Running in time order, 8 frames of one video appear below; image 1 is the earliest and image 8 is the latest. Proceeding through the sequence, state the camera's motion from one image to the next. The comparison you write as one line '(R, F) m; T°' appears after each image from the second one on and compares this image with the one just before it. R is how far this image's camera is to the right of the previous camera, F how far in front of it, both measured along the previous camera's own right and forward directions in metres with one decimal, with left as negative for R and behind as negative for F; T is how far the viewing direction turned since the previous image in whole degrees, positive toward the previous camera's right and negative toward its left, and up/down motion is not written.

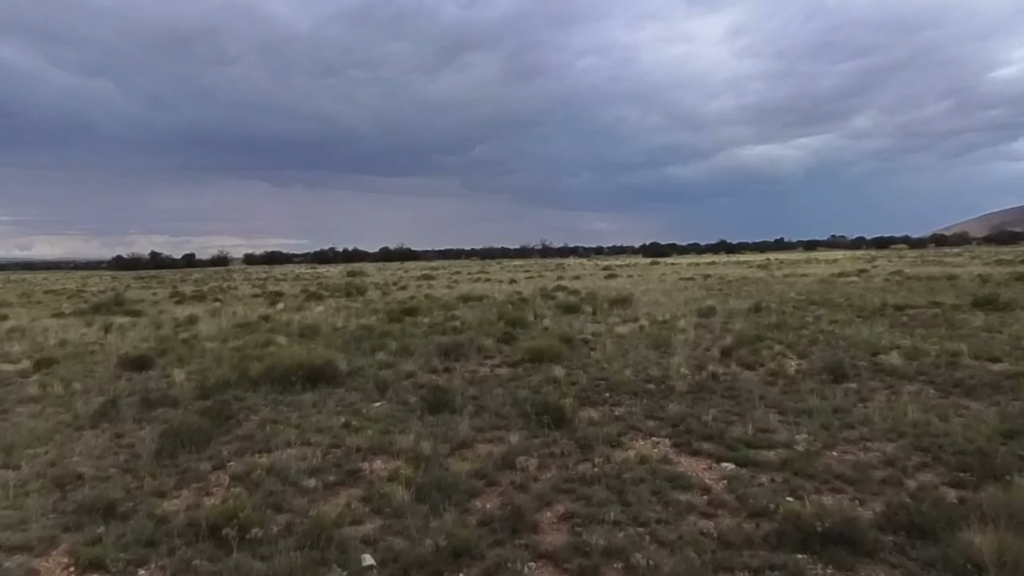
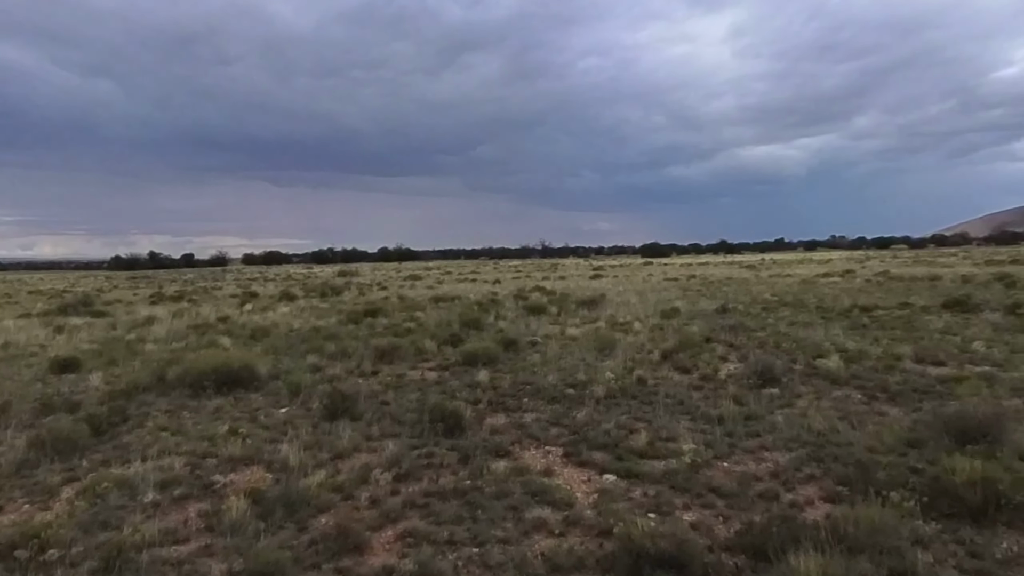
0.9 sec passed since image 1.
(+2.0, +0.4) m; 0°
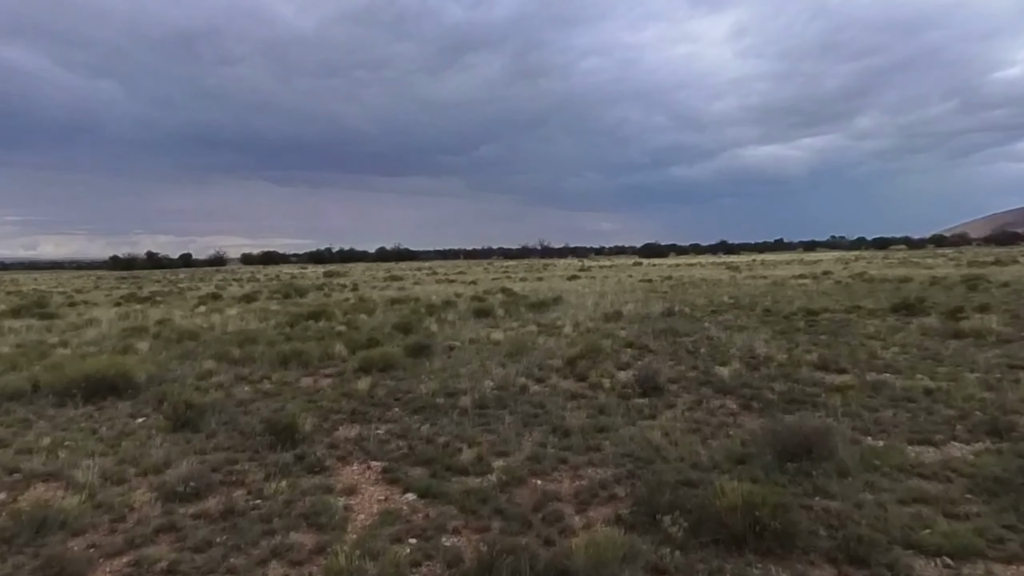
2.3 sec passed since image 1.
(+3.0, +0.4) m; 0°
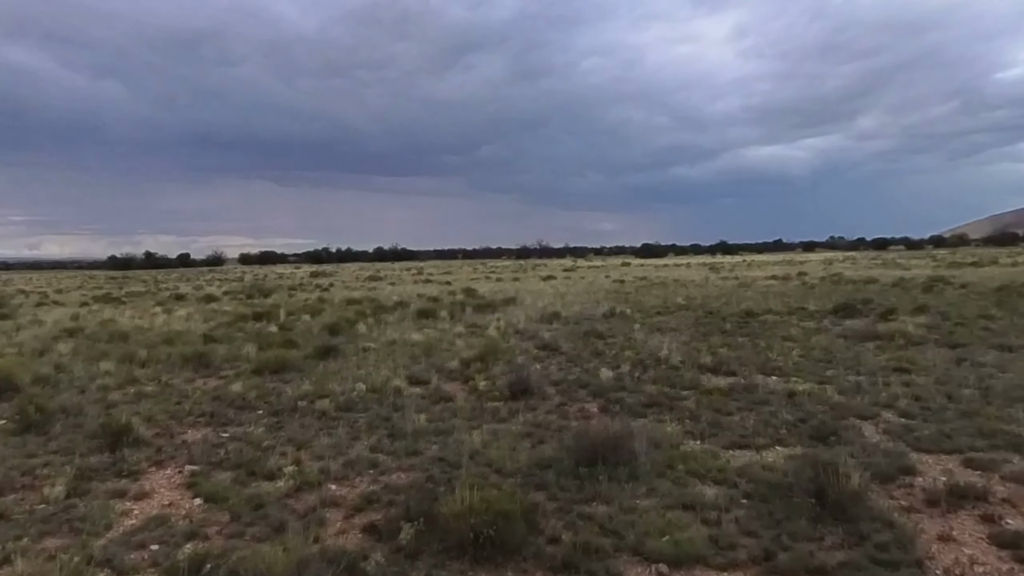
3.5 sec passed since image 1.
(+3.1, +0.1) m; 0°
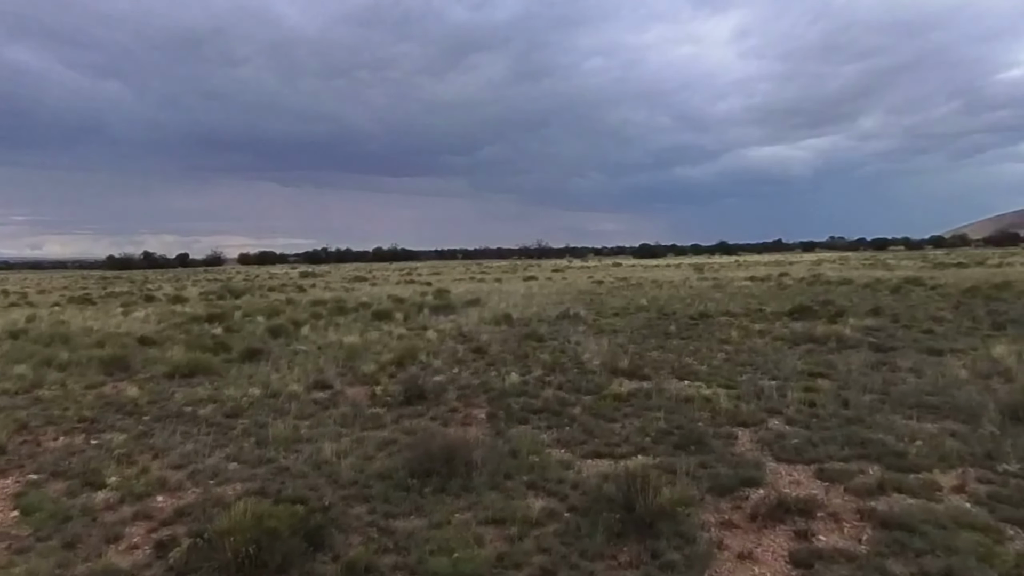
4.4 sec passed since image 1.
(+2.4, +0.3) m; 0°
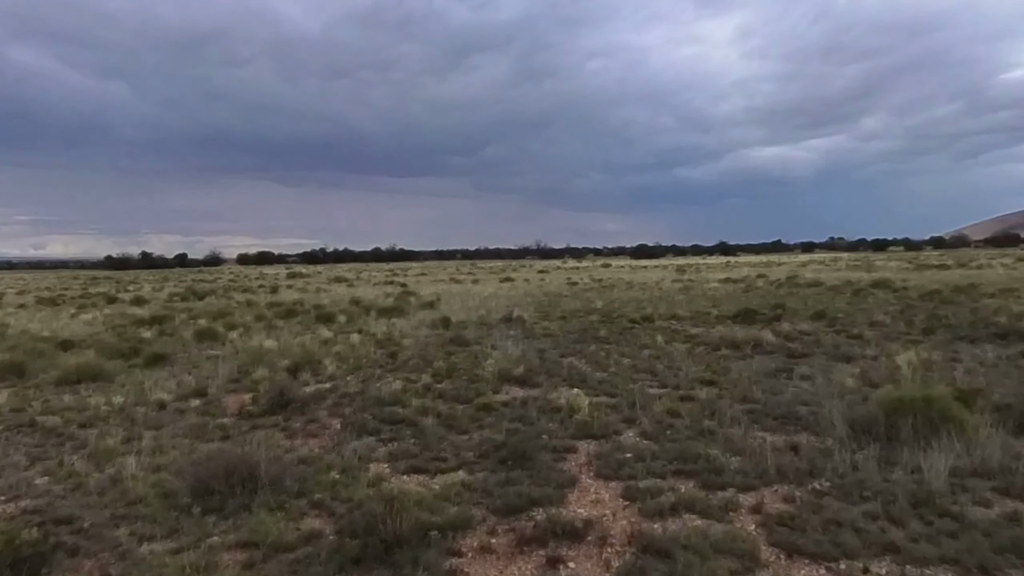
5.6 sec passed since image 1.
(+2.9, +0.3) m; 0°
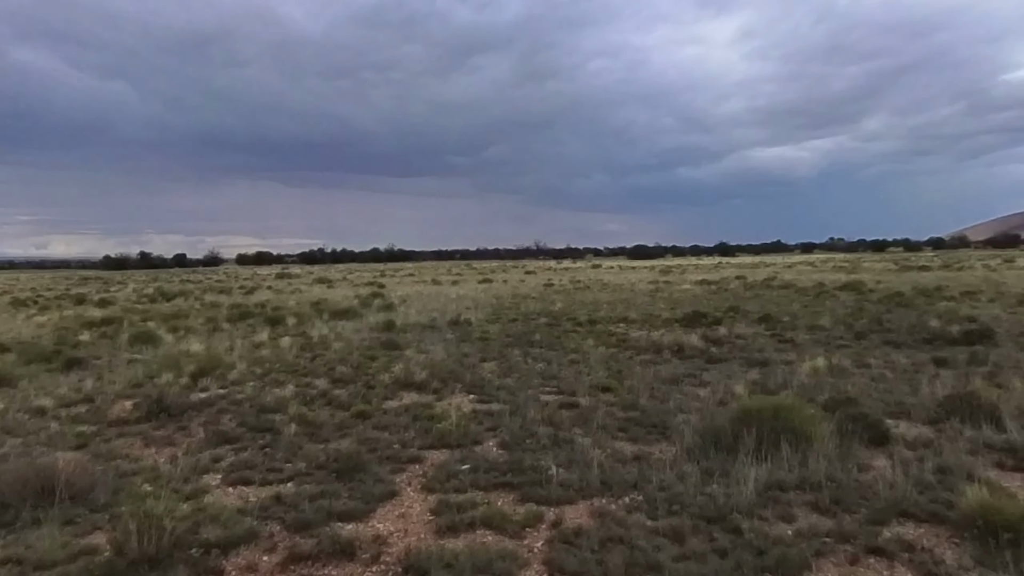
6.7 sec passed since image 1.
(+2.6, +0.2) m; 0°
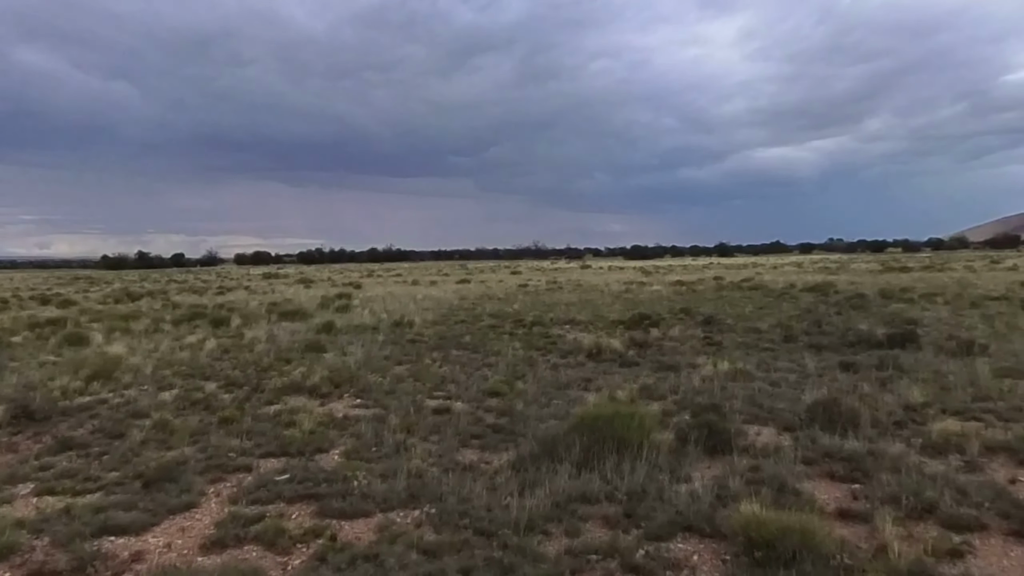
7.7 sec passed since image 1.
(+2.7, +0.3) m; 0°
